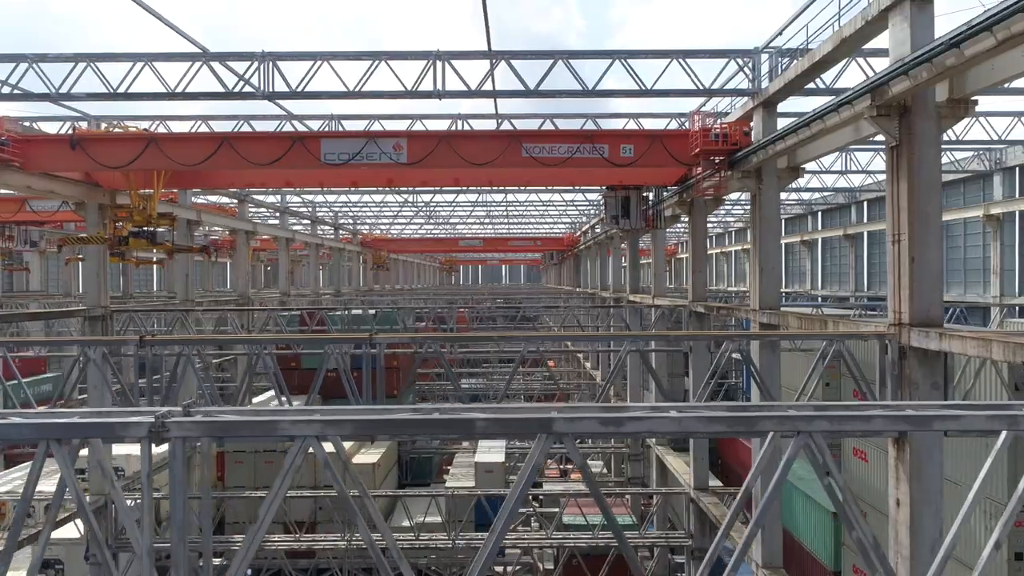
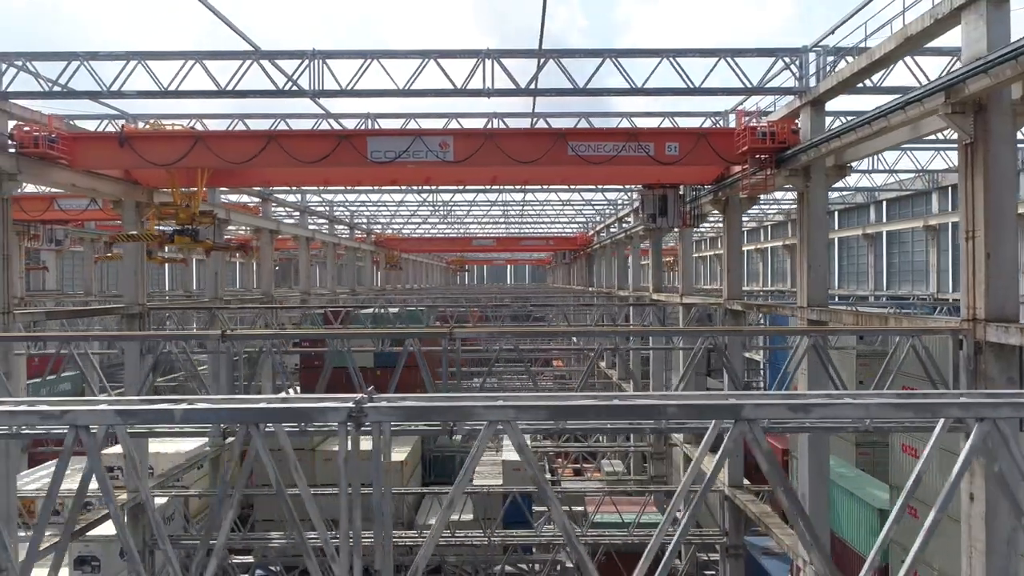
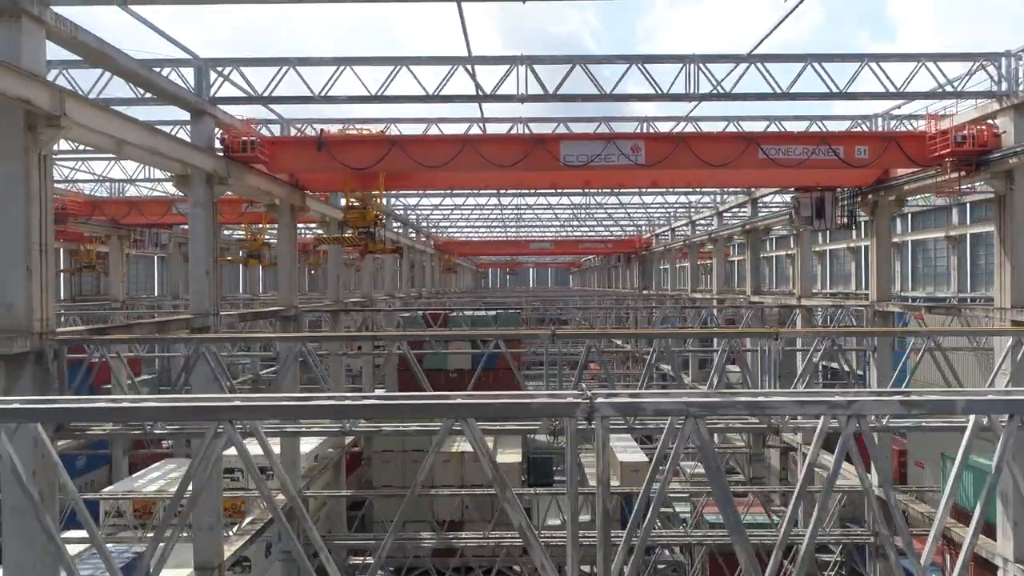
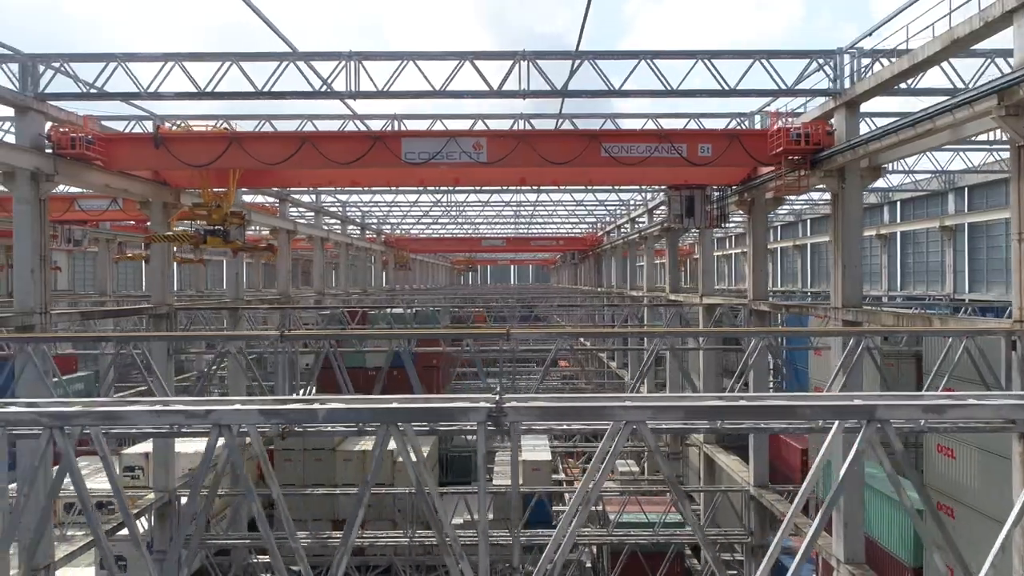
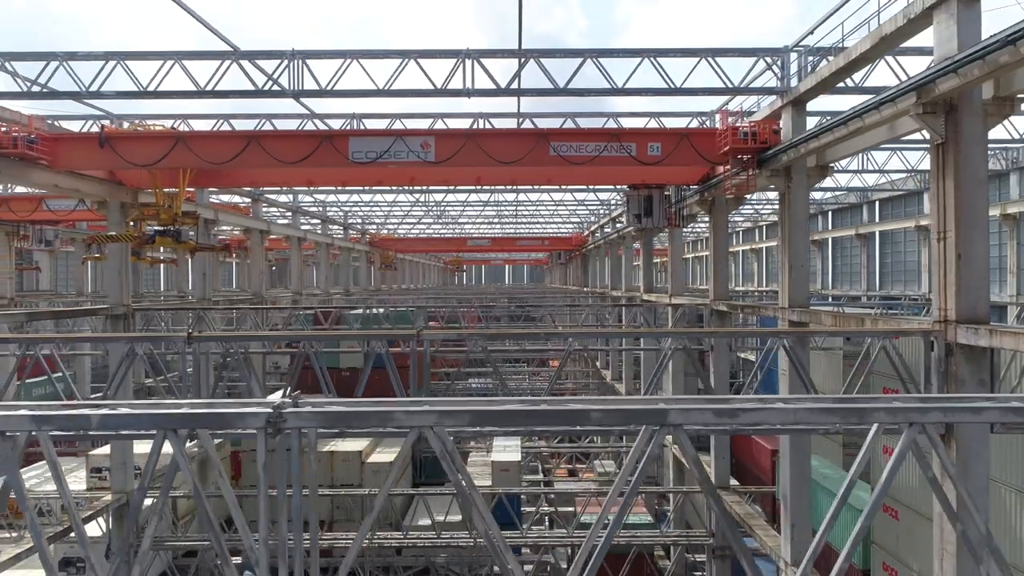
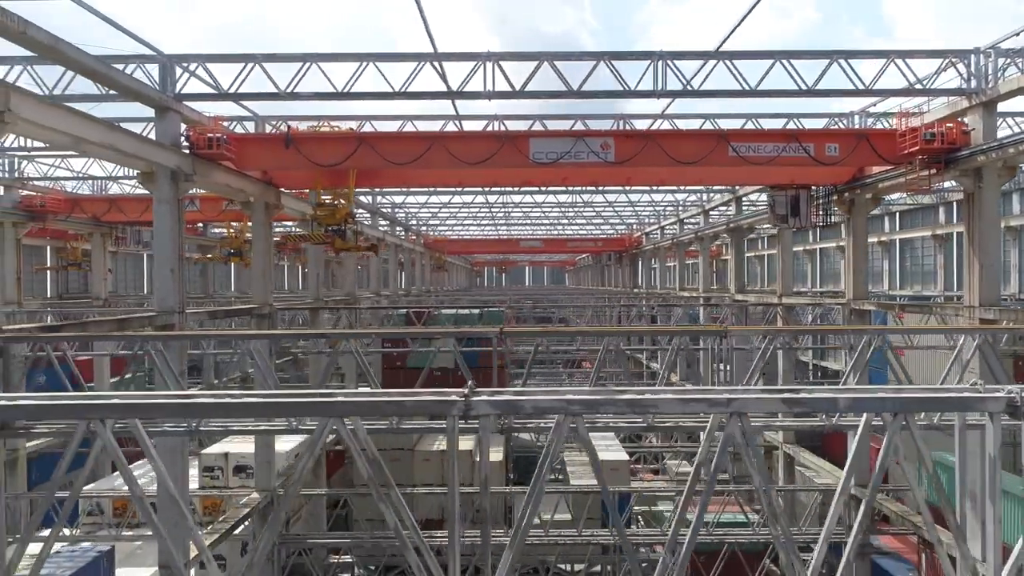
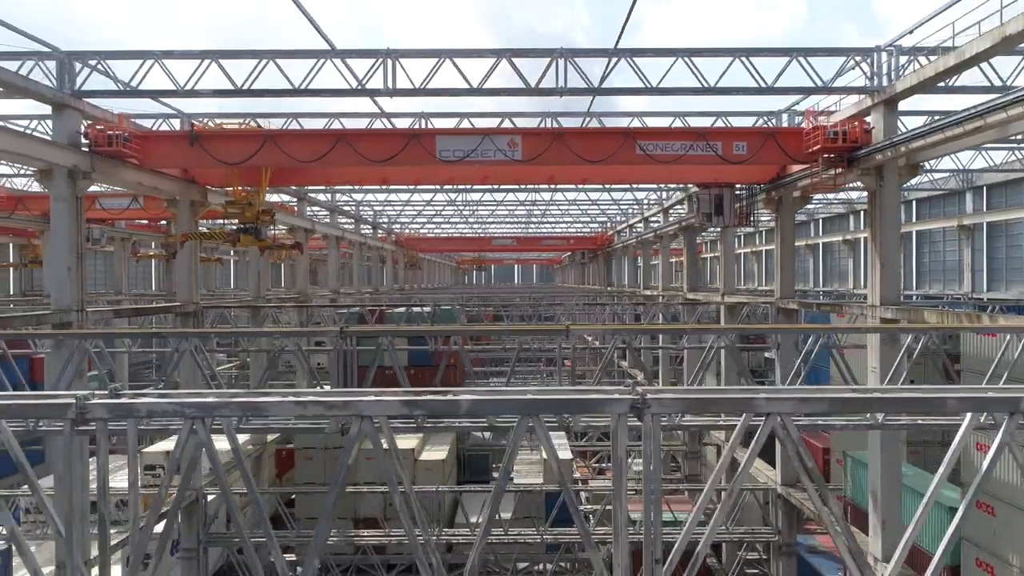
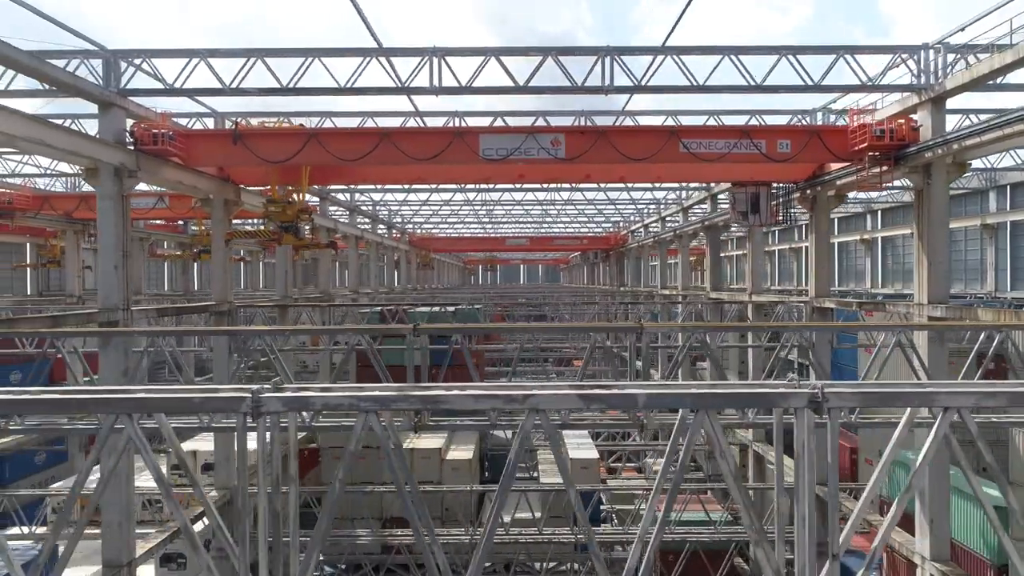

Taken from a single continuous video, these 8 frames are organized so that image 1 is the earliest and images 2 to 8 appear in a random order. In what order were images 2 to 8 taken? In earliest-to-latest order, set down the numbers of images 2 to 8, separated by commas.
5, 2, 4, 7, 8, 6, 3
